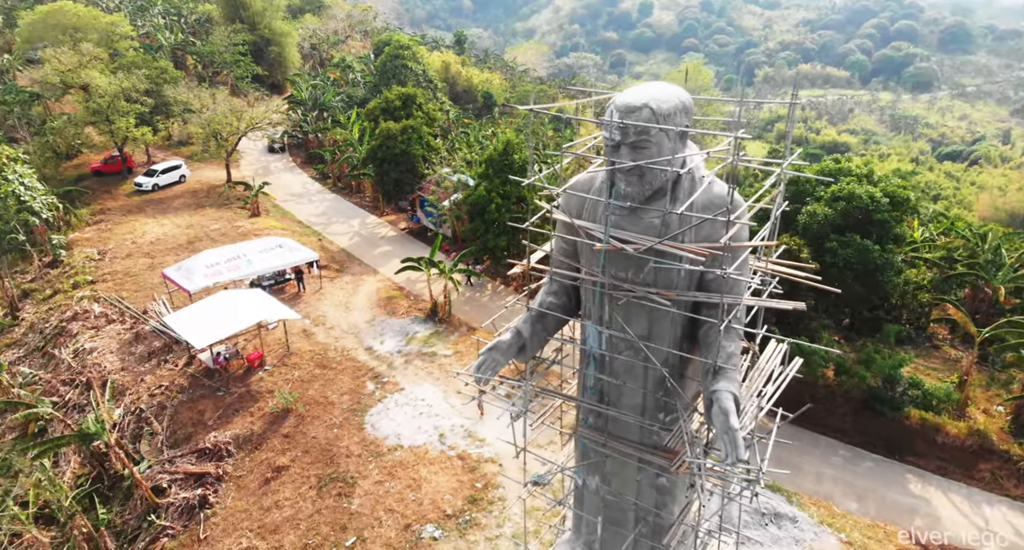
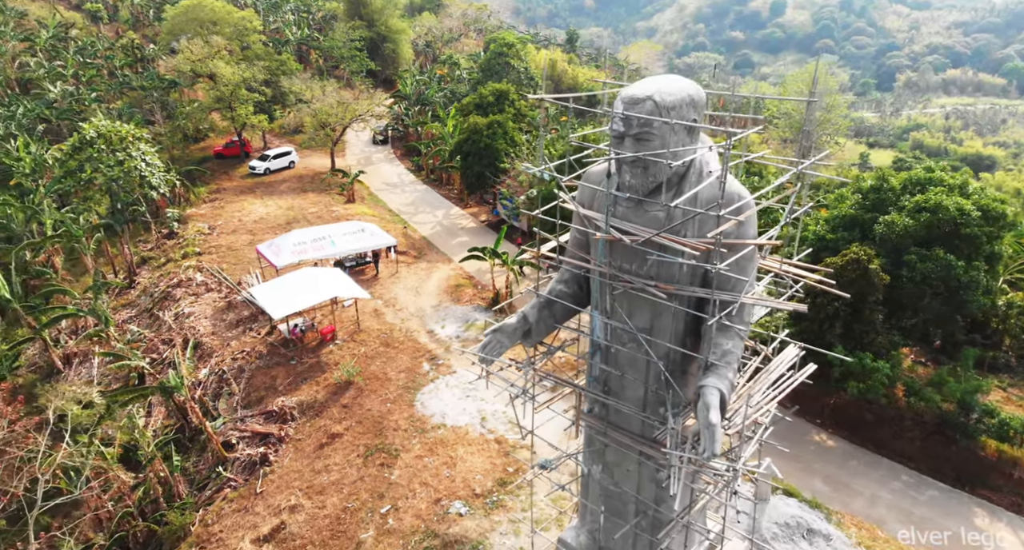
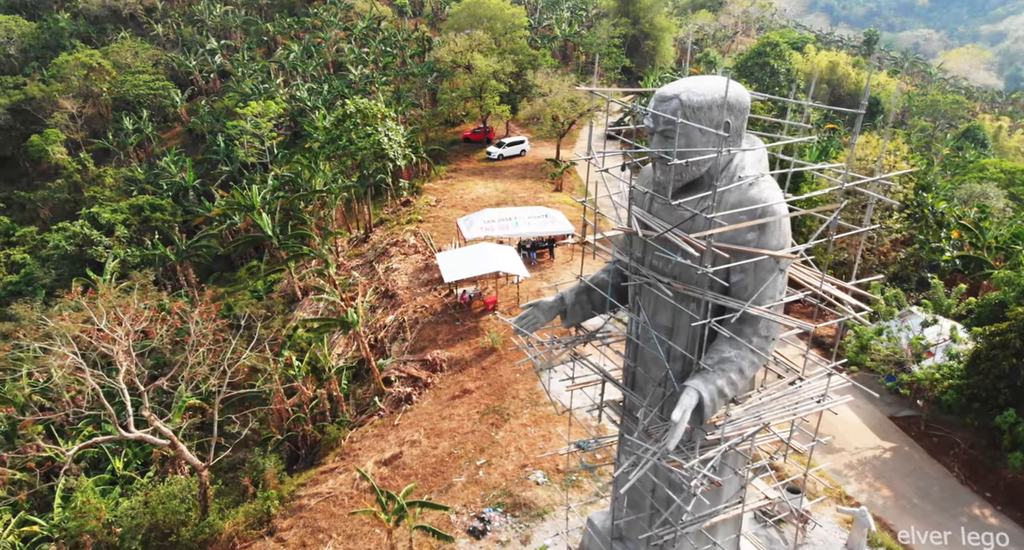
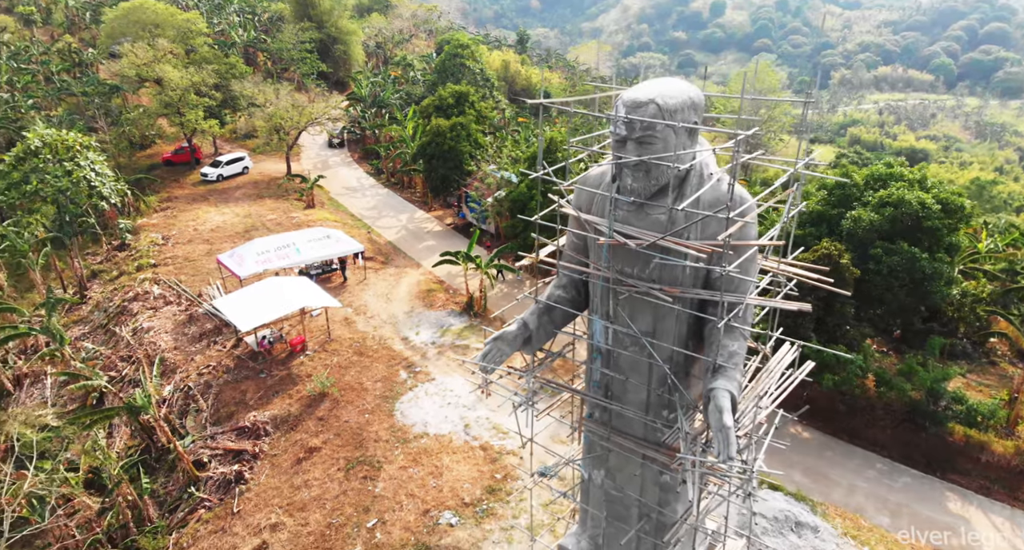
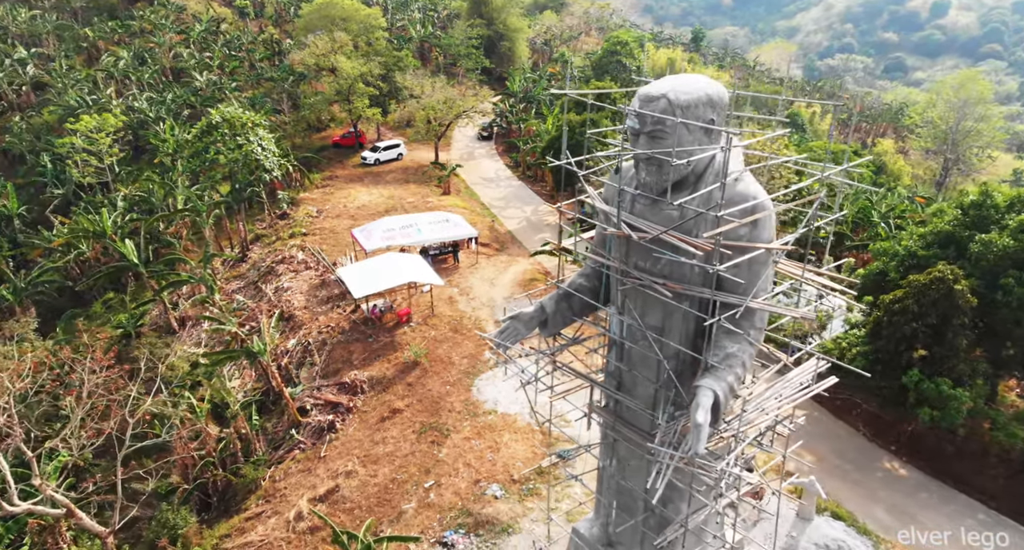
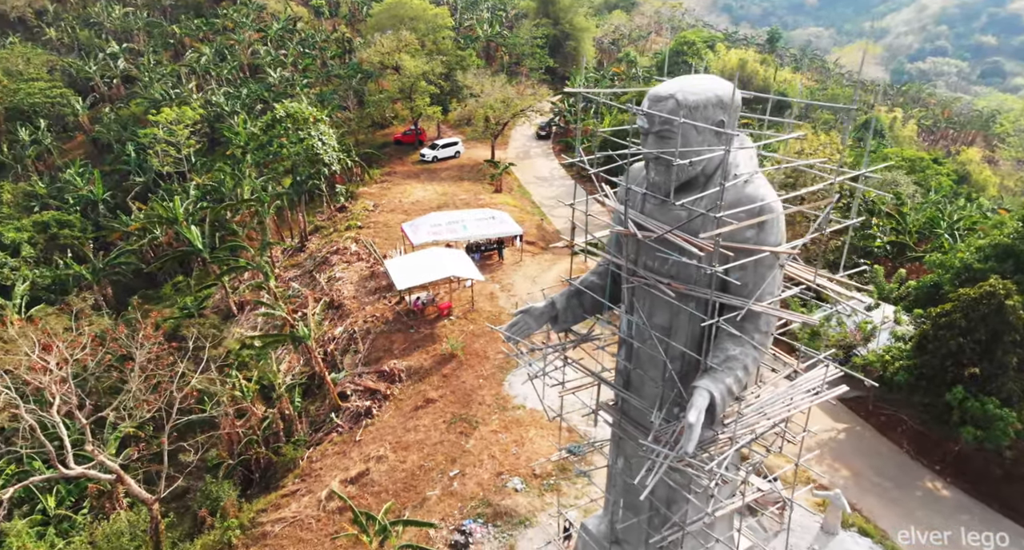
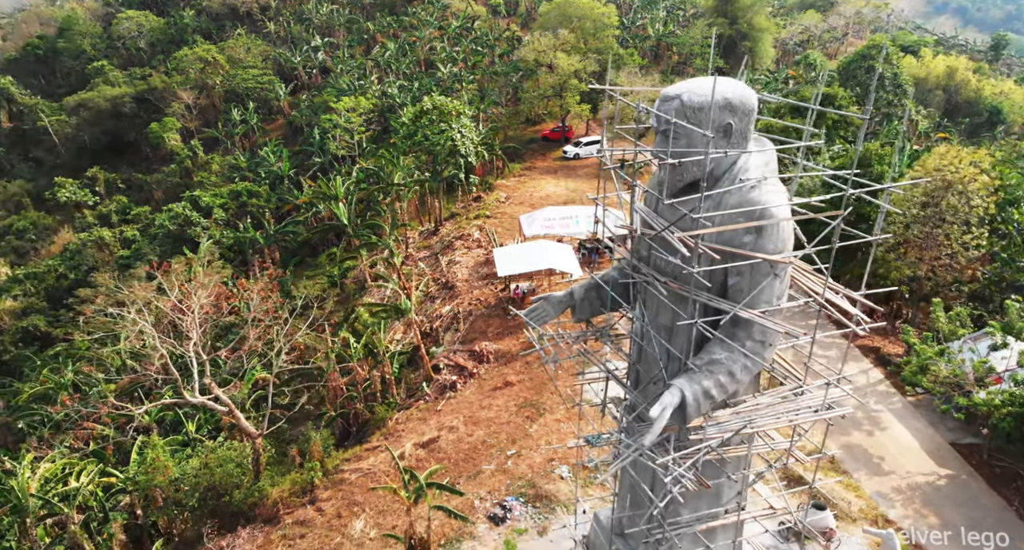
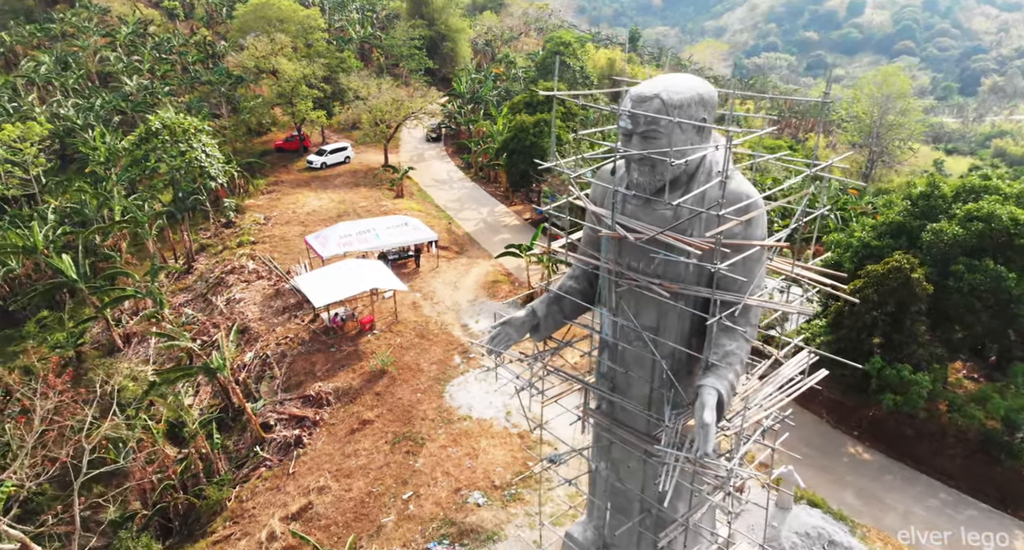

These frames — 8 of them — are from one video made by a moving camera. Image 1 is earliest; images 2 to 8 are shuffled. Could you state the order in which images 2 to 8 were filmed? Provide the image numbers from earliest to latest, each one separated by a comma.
4, 2, 8, 5, 6, 3, 7
